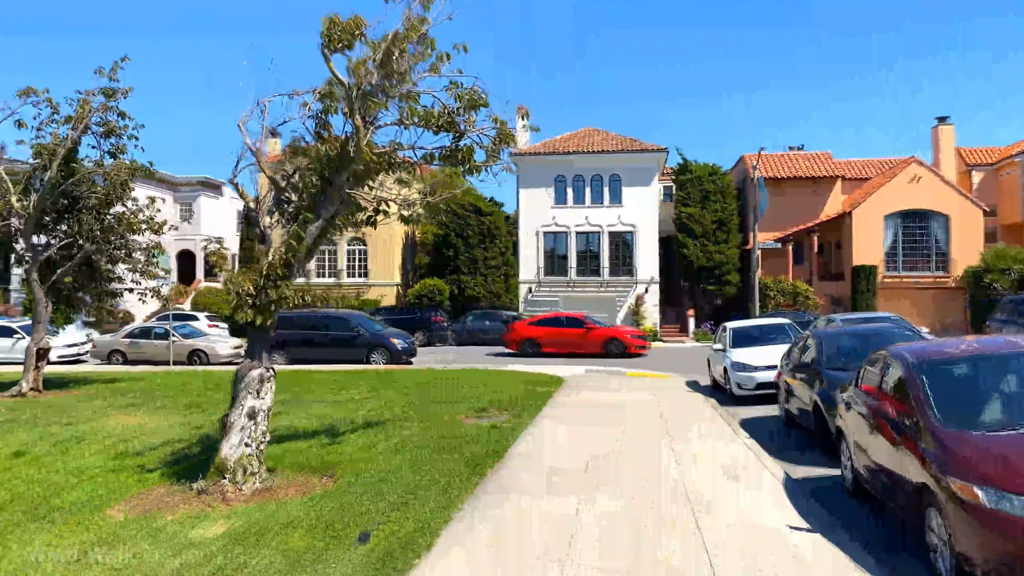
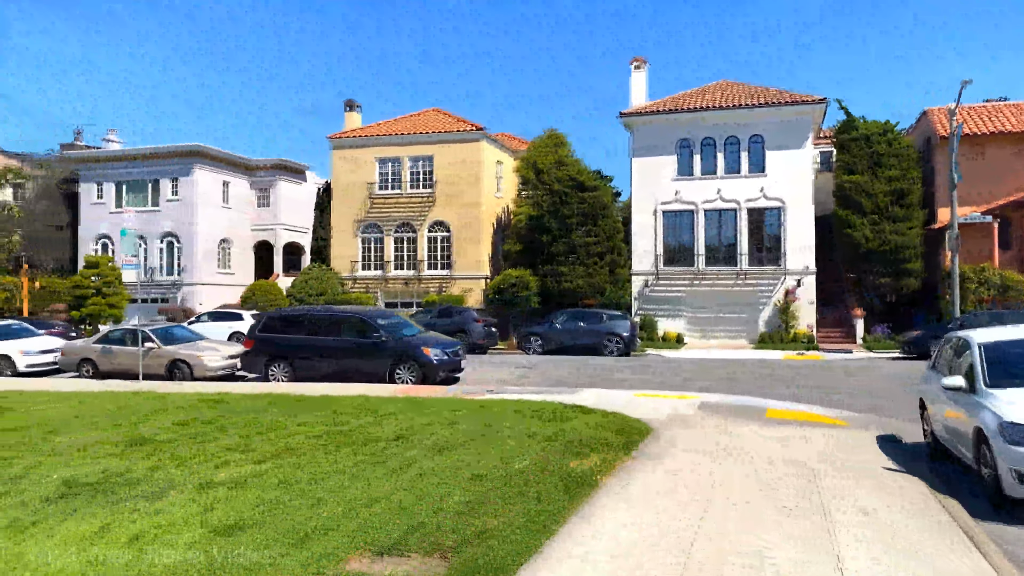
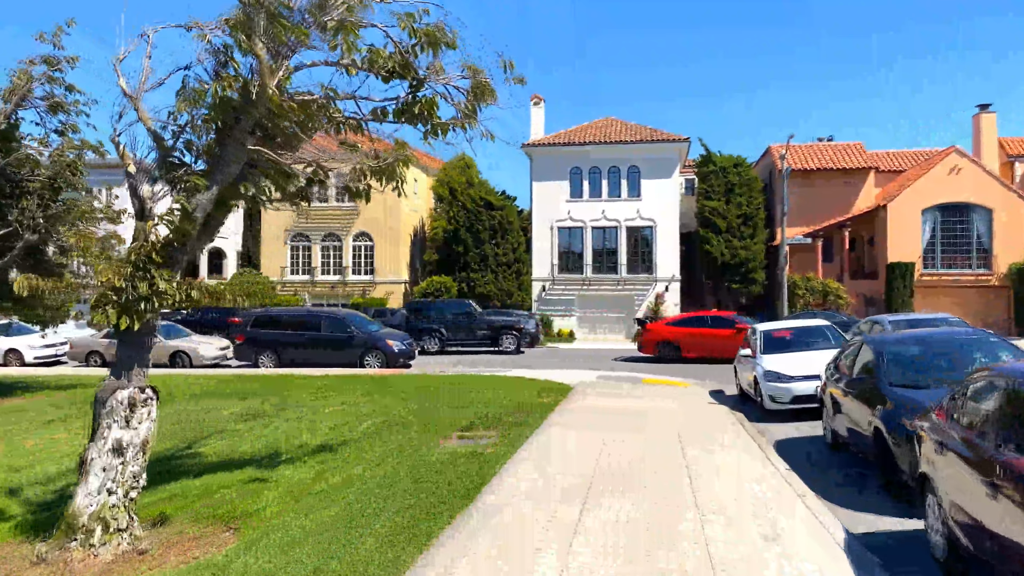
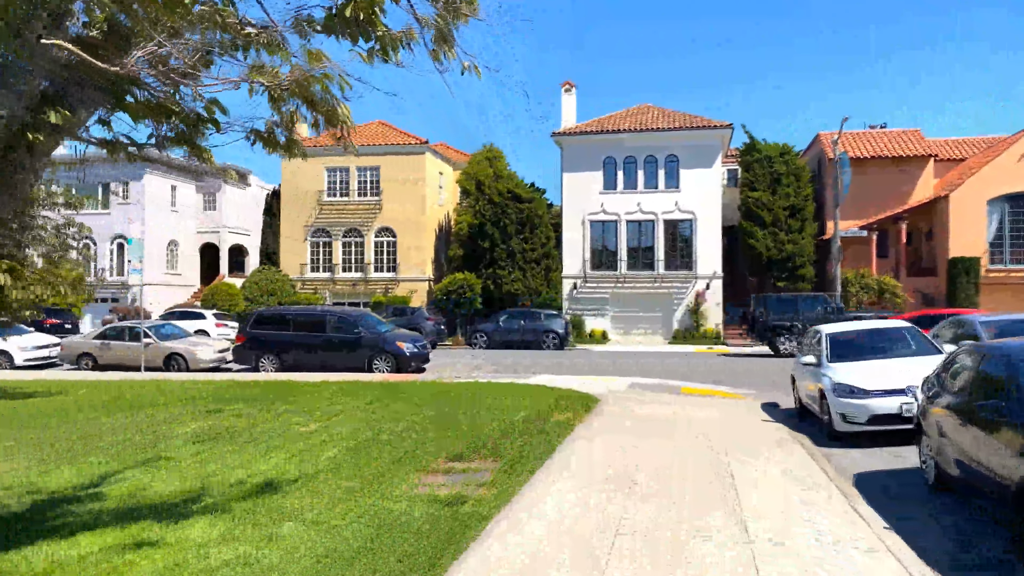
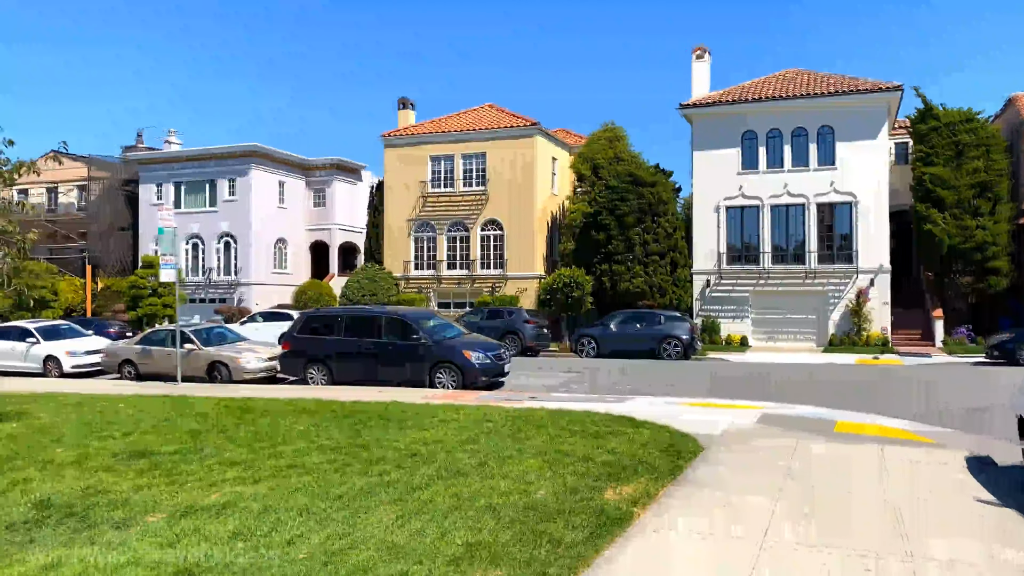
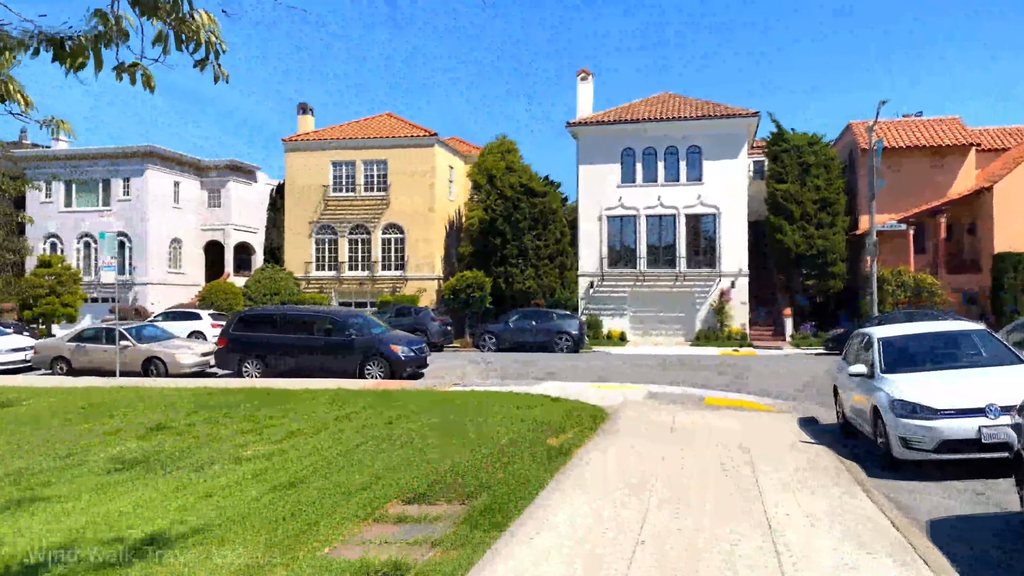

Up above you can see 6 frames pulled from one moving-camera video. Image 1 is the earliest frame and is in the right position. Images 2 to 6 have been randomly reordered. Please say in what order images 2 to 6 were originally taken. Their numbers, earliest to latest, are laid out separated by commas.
3, 4, 6, 2, 5
